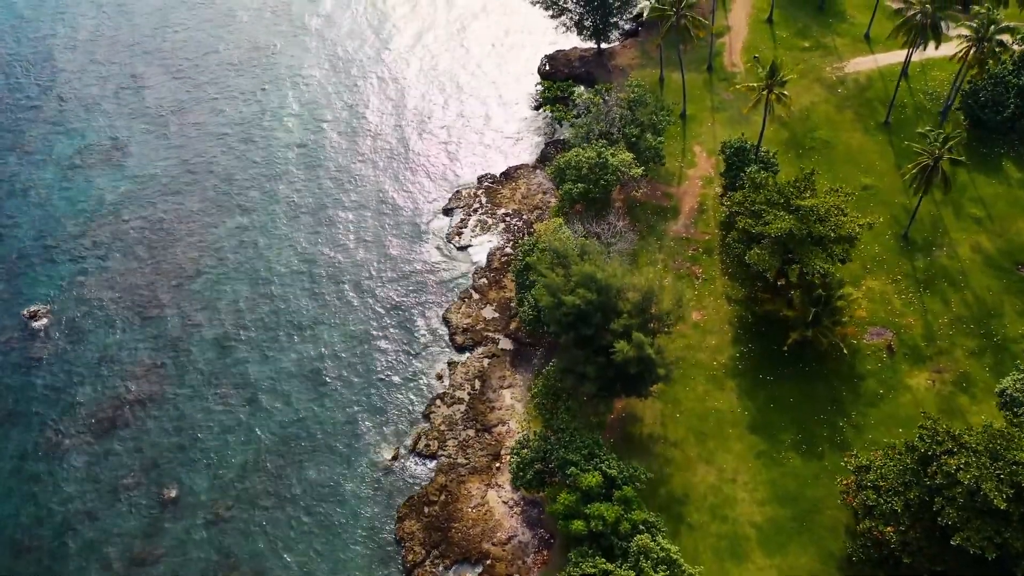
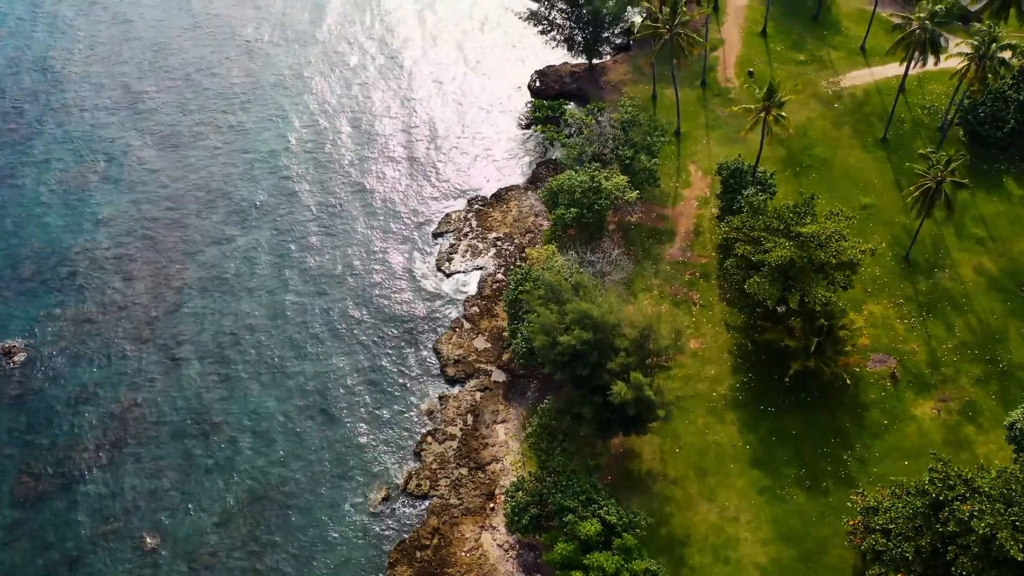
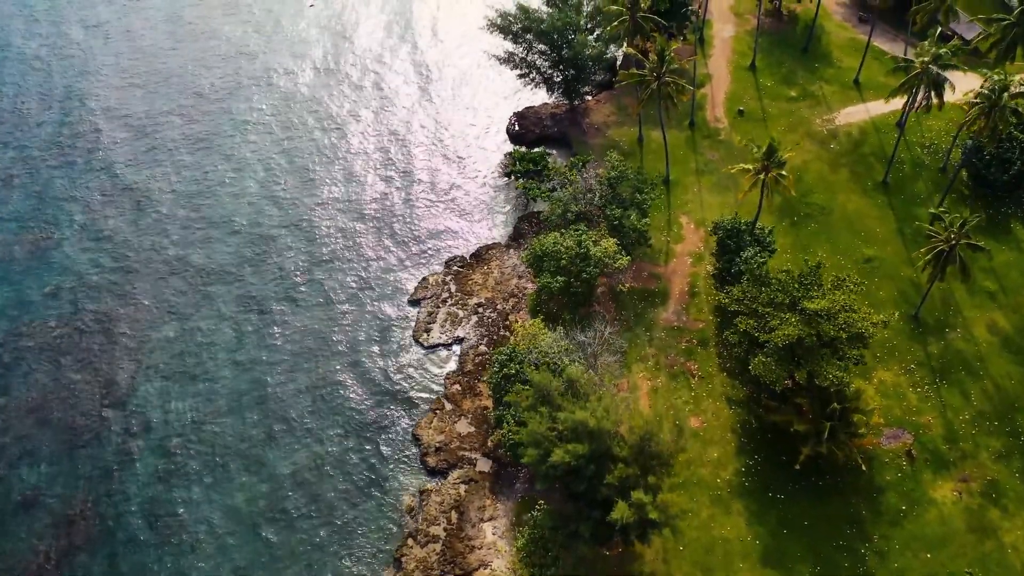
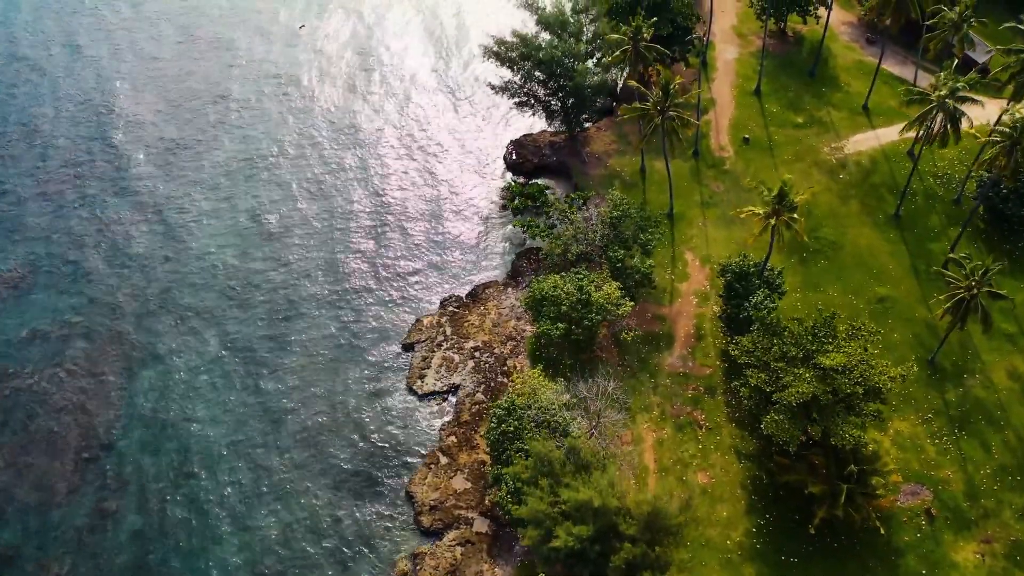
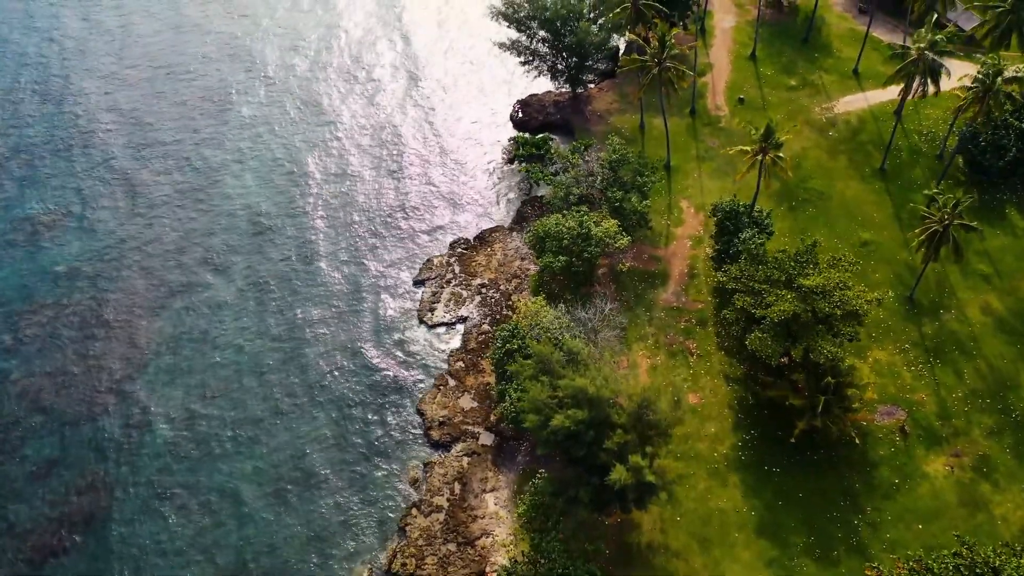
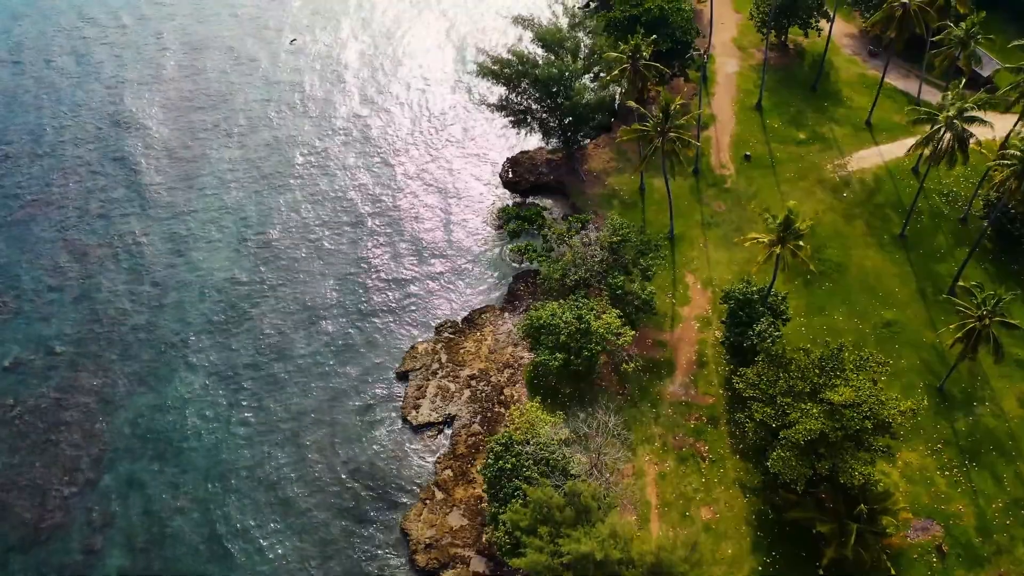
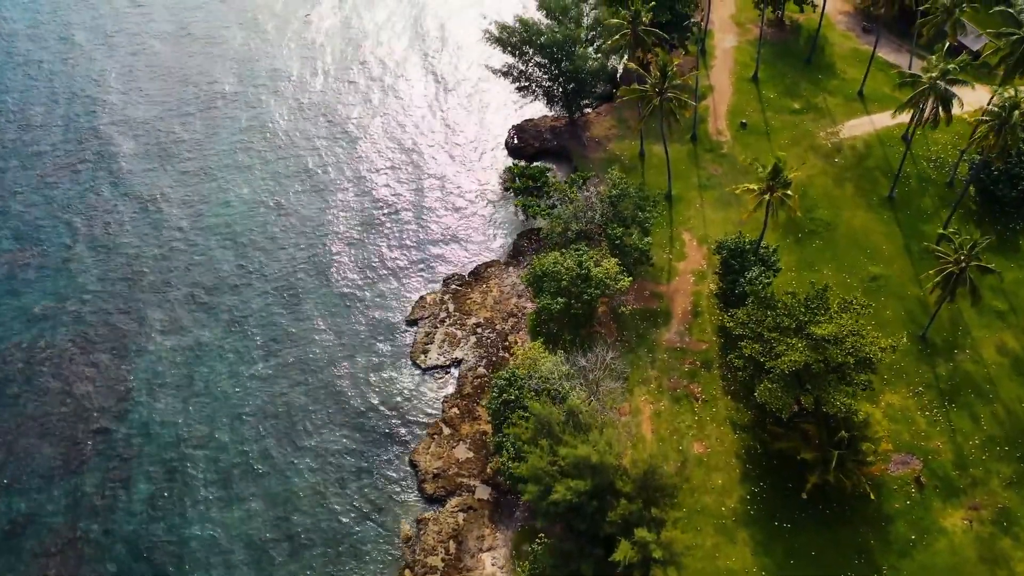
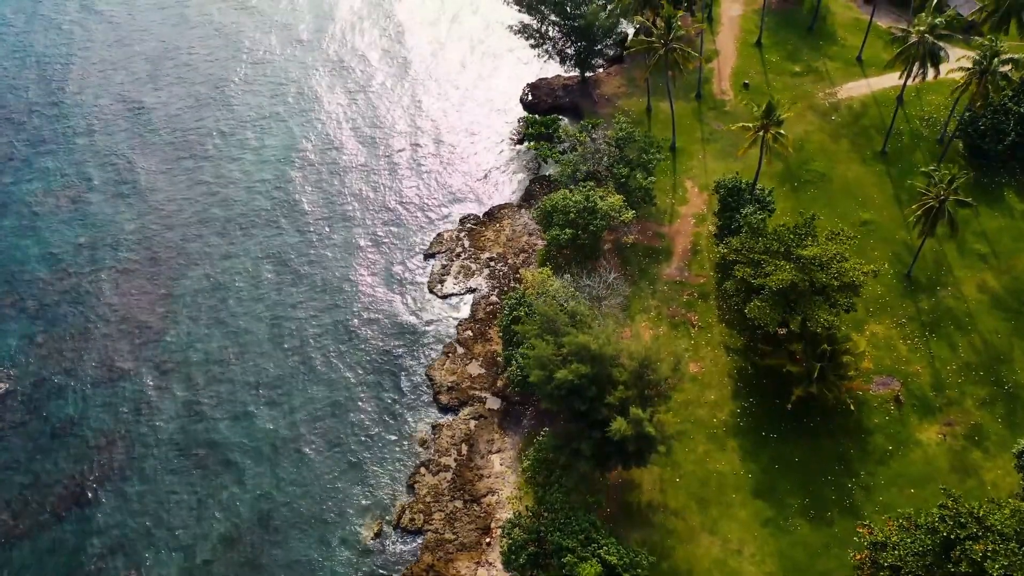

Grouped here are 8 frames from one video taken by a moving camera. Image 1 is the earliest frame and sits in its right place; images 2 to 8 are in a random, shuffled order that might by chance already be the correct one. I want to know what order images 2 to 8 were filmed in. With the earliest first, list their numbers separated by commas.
2, 8, 5, 3, 7, 4, 6
